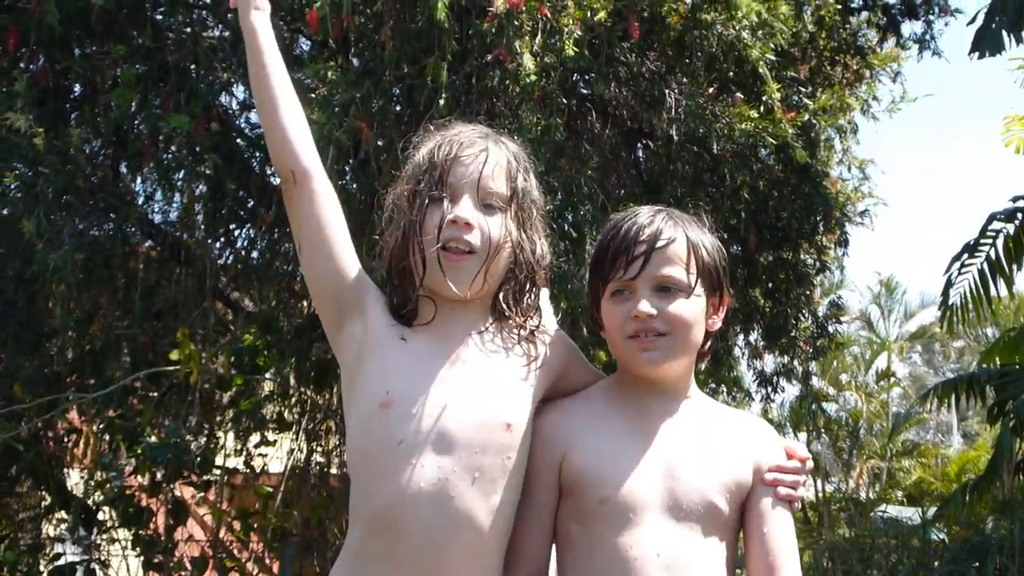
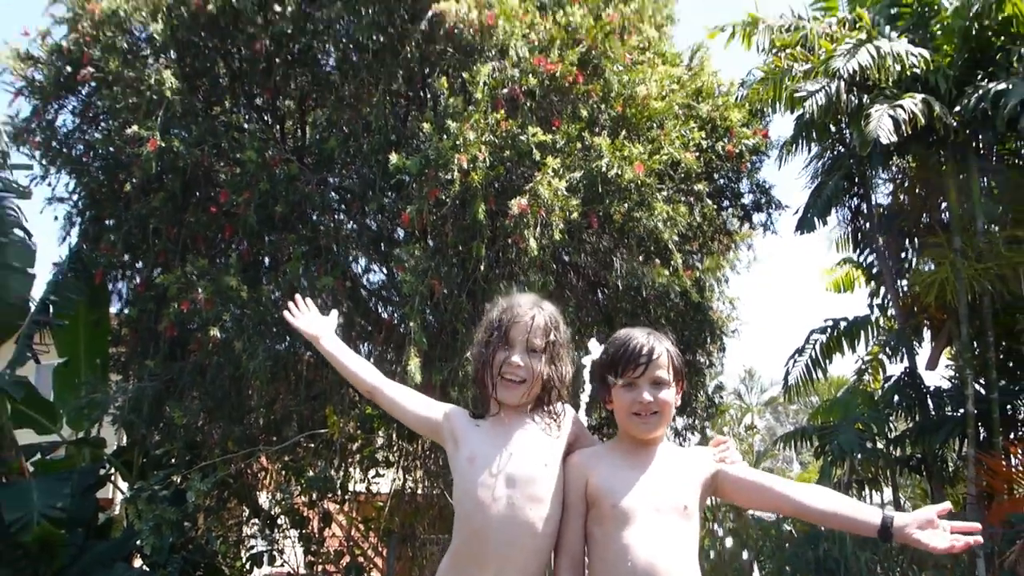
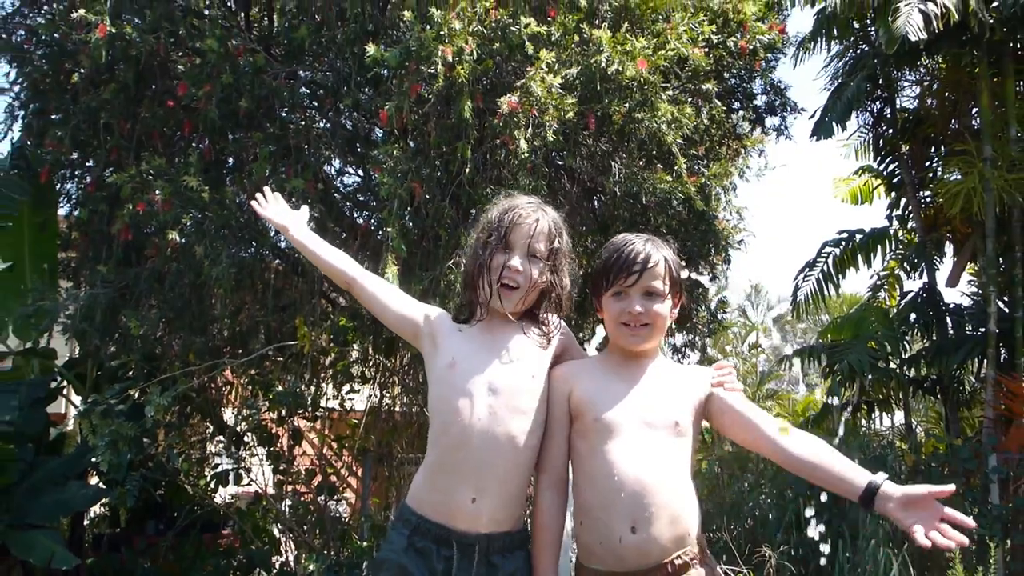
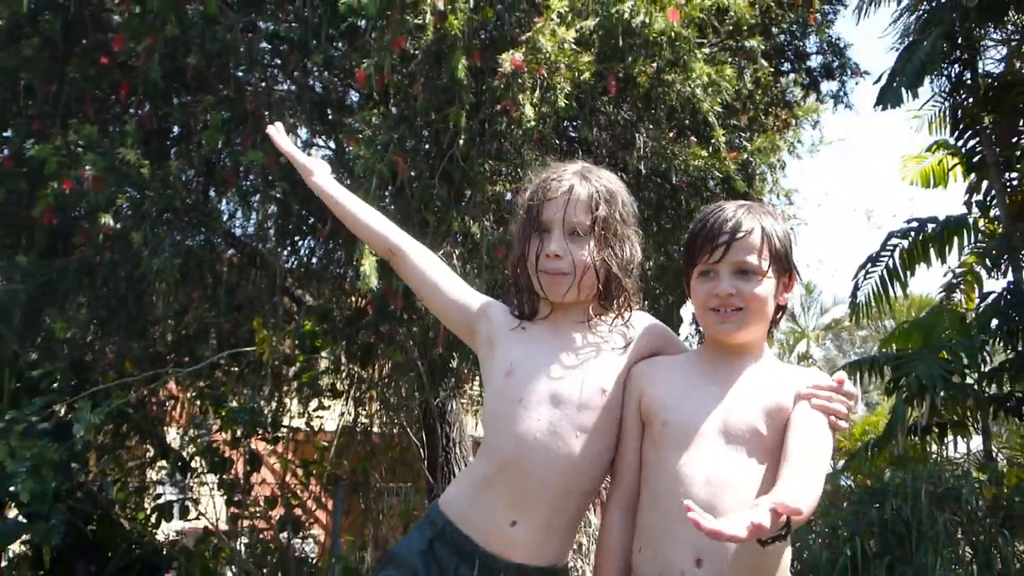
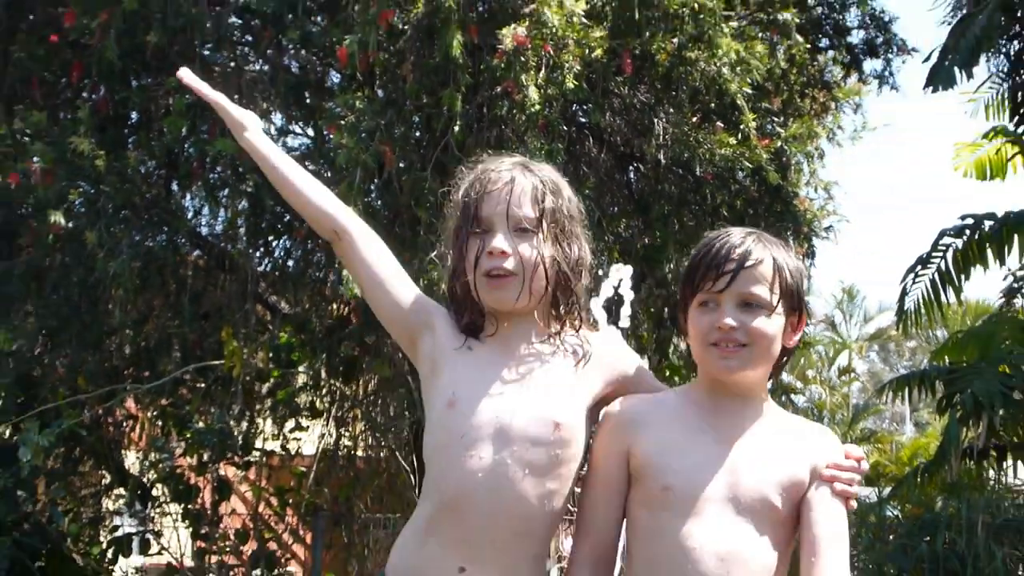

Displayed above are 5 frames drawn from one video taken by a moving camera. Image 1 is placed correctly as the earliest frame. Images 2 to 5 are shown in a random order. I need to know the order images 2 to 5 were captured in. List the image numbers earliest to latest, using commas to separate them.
5, 4, 3, 2
